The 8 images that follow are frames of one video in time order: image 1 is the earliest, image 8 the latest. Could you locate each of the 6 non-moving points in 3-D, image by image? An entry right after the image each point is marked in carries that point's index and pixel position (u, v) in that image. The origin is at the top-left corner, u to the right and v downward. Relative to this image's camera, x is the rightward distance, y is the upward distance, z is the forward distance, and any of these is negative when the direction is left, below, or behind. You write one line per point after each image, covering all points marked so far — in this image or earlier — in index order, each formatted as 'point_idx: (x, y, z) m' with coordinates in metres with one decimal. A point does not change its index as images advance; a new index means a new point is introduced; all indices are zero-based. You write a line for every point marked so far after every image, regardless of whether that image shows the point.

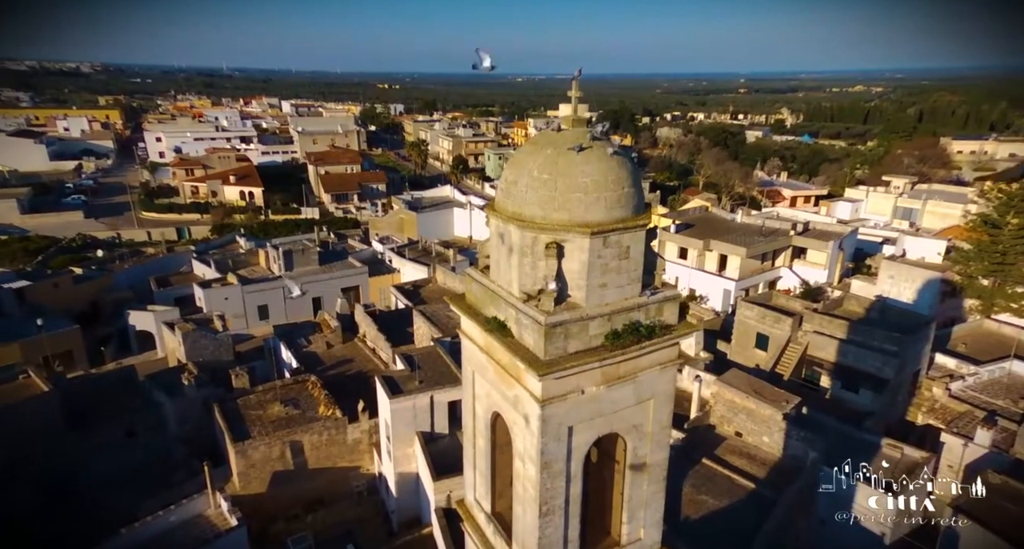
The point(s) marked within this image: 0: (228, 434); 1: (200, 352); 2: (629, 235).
0: (-7.1, -4.1, +15.1) m
1: (-9.5, -2.4, +18.1) m
2: (+1.2, +0.4, +6.4) m
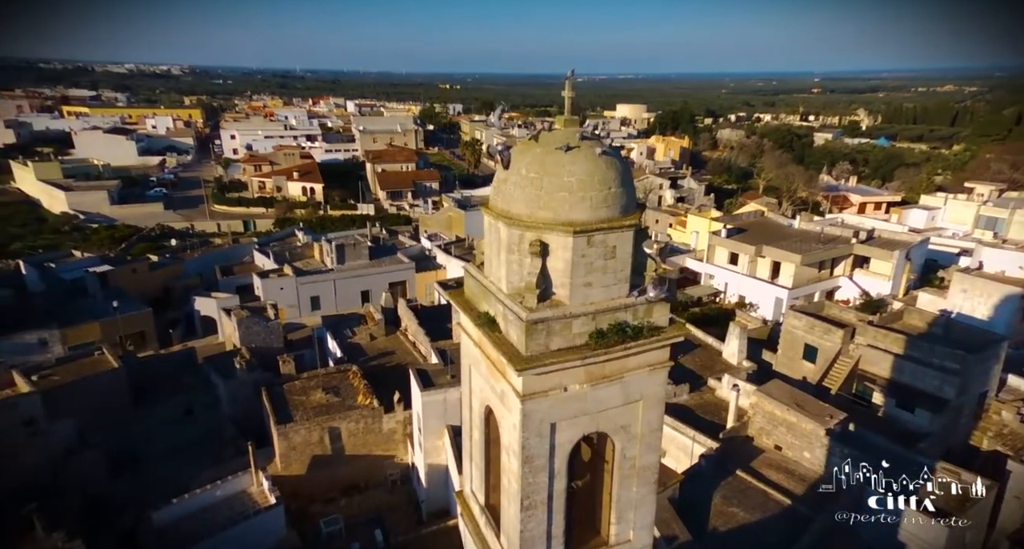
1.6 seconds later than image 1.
0: (-6.4, -3.8, +16.0) m
1: (-8.4, -2.0, +19.3) m
2: (+1.1, +0.4, +6.4) m
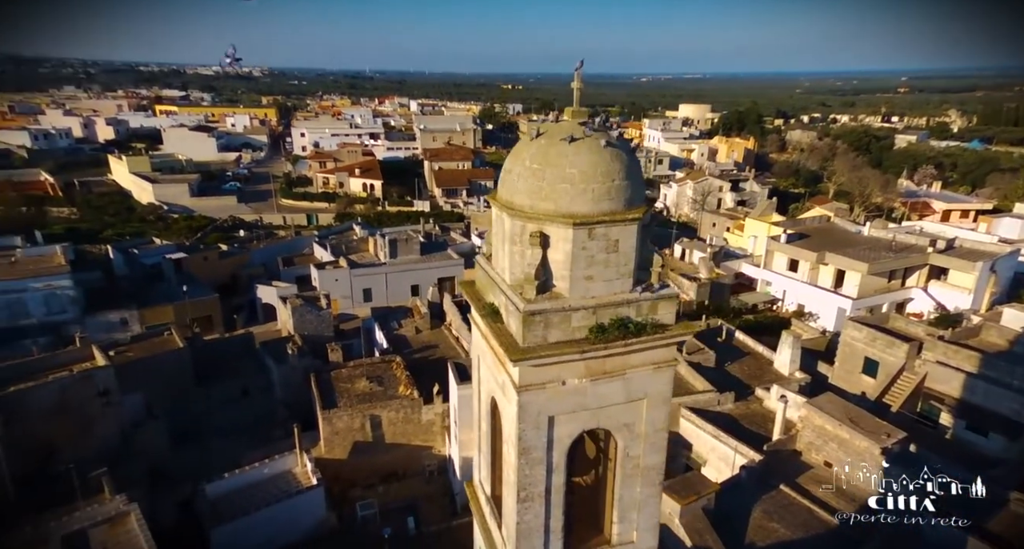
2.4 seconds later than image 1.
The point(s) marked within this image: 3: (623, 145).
0: (-5.4, -3.5, +16.7) m
1: (-6.9, -1.7, +20.1) m
2: (+1.1, +0.5, +6.3) m
3: (+1.2, +1.4, +6.5) m
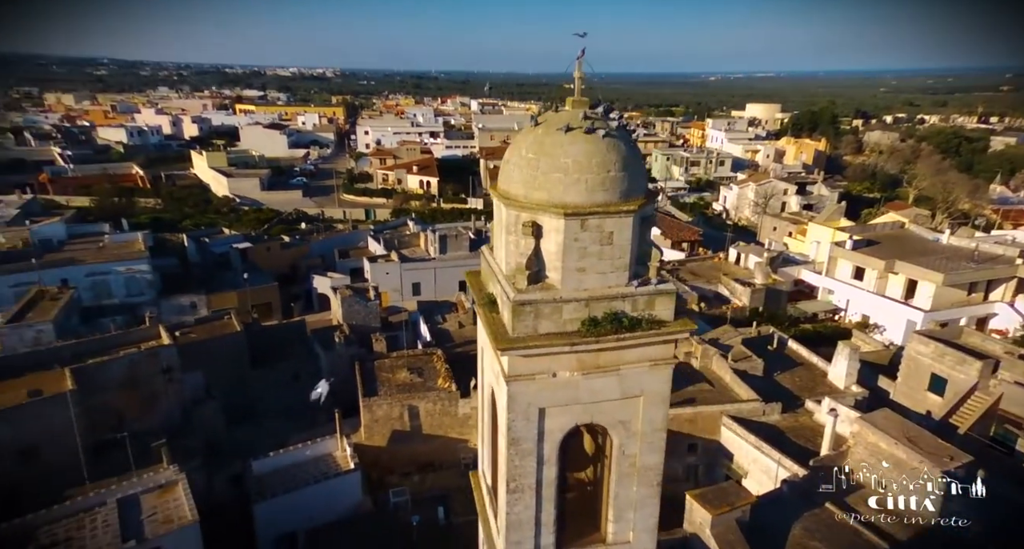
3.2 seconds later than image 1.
0: (-4.4, -3.3, +17.2) m
1: (-5.5, -1.4, +20.8) m
2: (+1.0, +0.5, +6.2) m
3: (+1.2, +1.5, +6.3) m
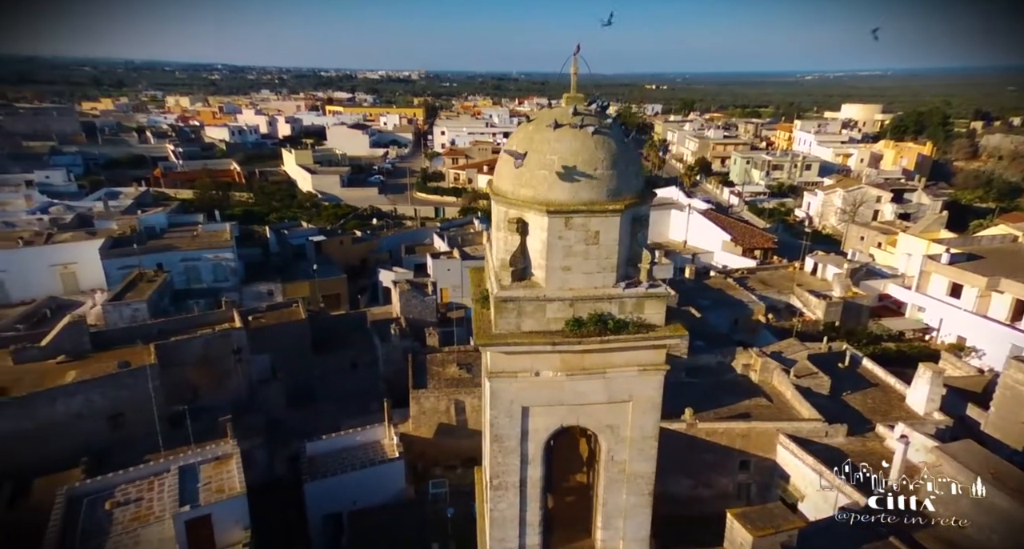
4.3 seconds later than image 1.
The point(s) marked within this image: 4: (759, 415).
0: (-3.0, -3.1, +17.7) m
1: (-3.5, -1.3, +21.5) m
2: (+0.9, +0.5, +6.0) m
3: (+1.1, +1.5, +6.2) m
4: (+7.0, -4.0, +16.9) m
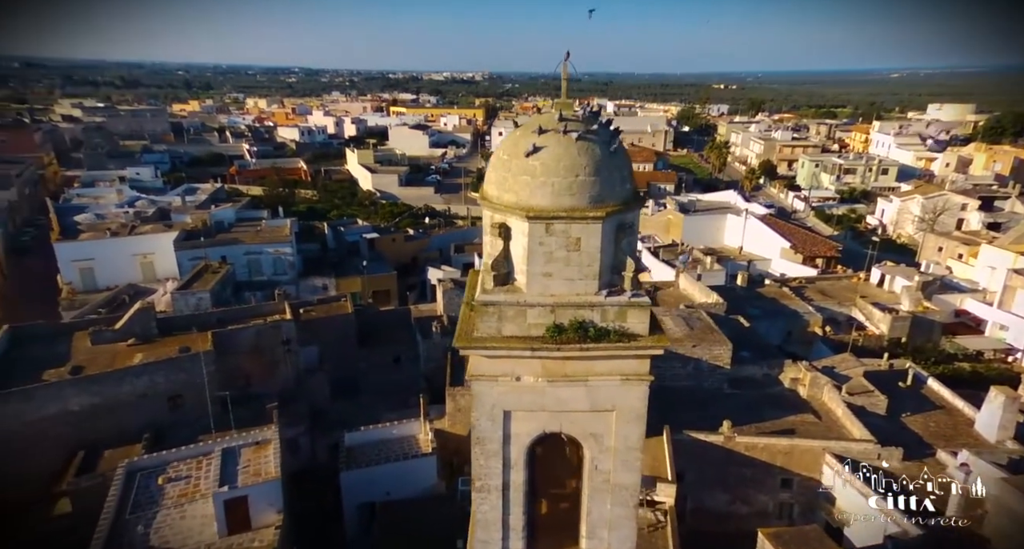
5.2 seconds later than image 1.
0: (-2.0, -3.1, +18.1) m
1: (-2.0, -1.2, +21.8) m
2: (+0.7, +0.5, +6.0) m
3: (+0.9, +1.4, +6.1) m
4: (+7.9, -4.2, +16.1) m
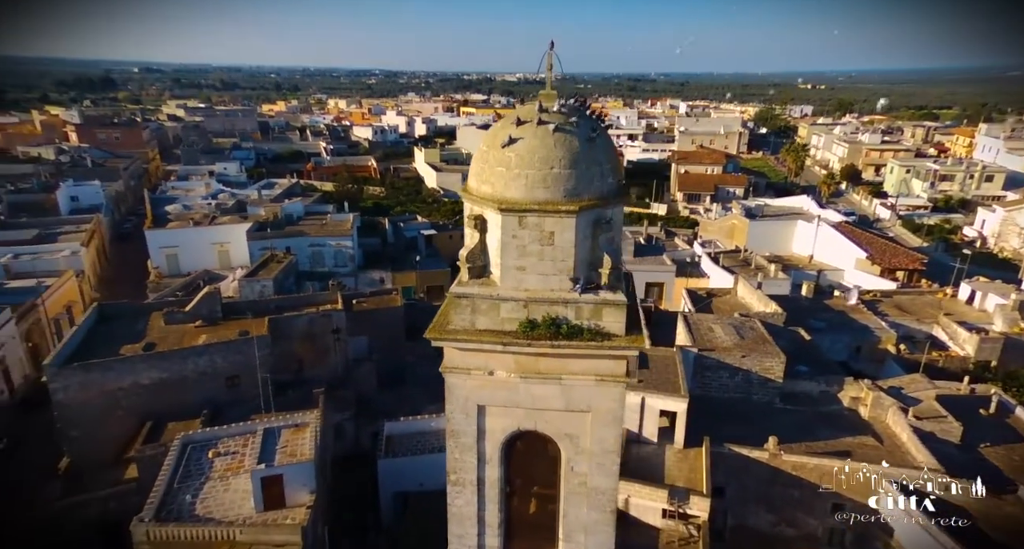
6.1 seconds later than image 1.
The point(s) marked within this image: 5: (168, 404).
0: (-0.8, -3.0, +18.2) m
1: (-0.3, -1.2, +21.9) m
2: (+0.4, +0.5, +5.8) m
3: (+0.7, +1.4, +5.9) m
4: (+8.7, -4.5, +14.9) m
5: (-10.3, -3.9, +17.9) m
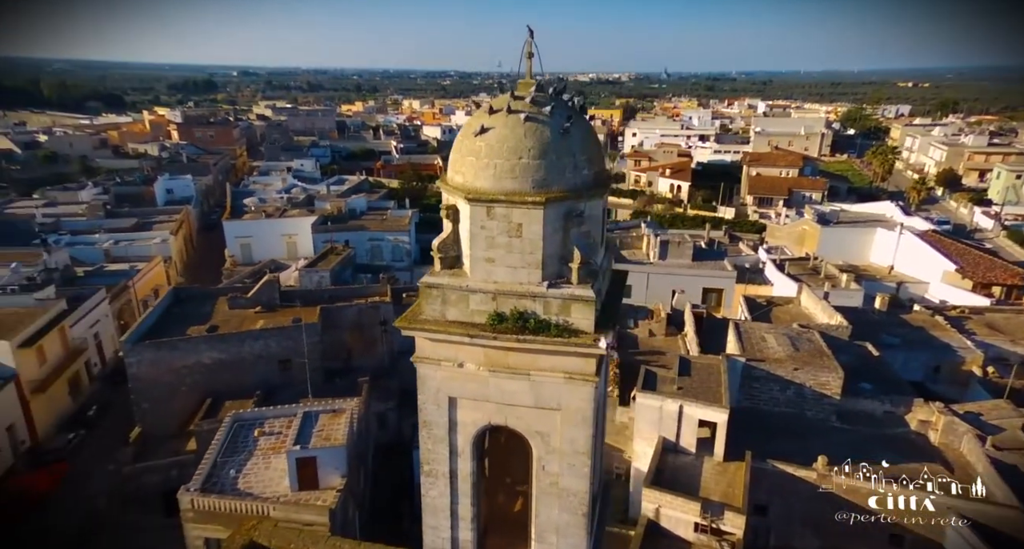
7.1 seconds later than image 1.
0: (+0.4, -3.0, +18.1) m
1: (+1.5, -1.2, +21.7) m
2: (+0.1, +0.6, +5.7) m
3: (+0.4, +1.5, +5.7) m
4: (+9.3, -4.8, +13.6) m
5: (-9.1, -3.5, +19.0) m
